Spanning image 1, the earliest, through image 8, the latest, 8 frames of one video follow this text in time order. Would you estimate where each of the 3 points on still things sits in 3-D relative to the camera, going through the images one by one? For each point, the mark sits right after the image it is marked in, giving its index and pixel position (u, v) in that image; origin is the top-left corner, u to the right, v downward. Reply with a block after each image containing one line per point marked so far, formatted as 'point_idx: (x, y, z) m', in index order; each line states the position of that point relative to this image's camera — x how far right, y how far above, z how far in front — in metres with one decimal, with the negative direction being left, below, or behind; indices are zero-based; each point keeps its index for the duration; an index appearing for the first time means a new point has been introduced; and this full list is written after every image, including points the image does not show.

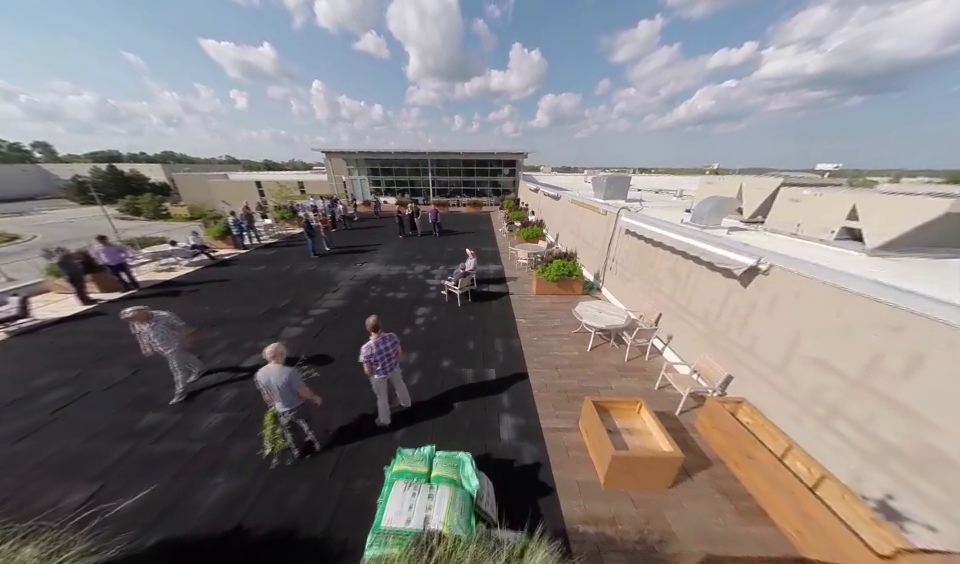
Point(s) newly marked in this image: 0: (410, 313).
0: (-1.8, -0.8, +6.7) m
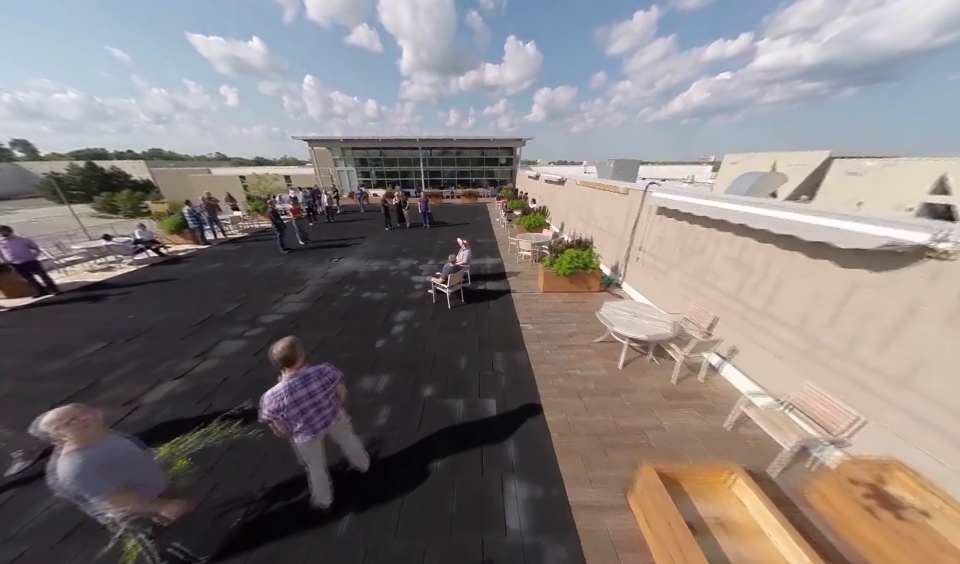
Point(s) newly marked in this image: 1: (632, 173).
0: (-1.9, -0.8, +5.4) m
1: (+8.7, +6.2, +14.8) m
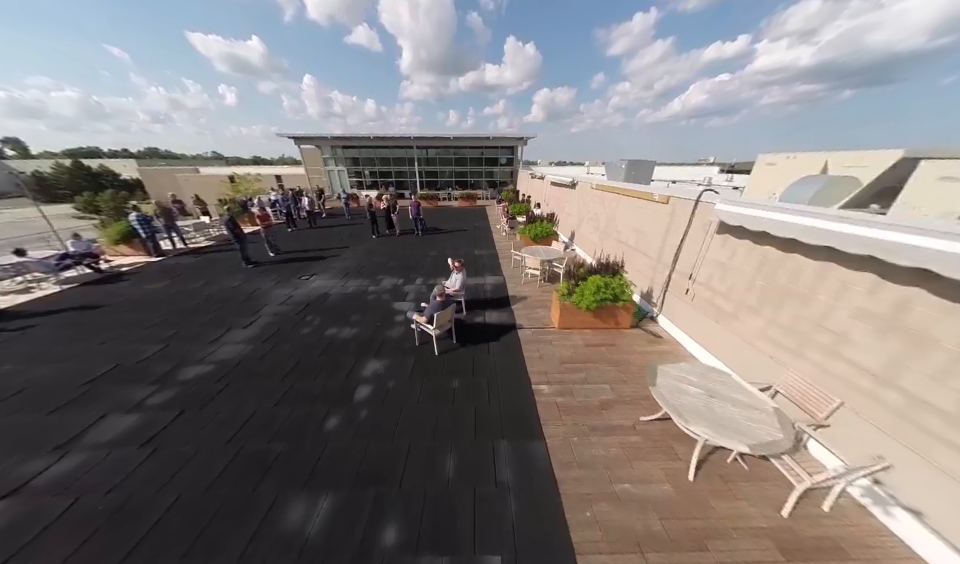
0: (-2.0, -1.4, +4.0) m
1: (+8.6, +5.5, +13.5) m
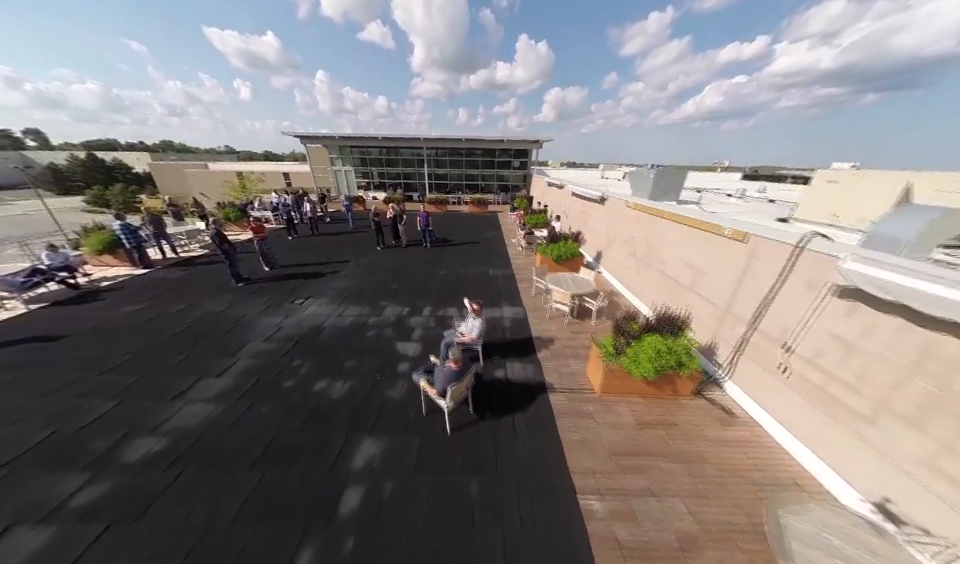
0: (-1.7, -2.1, +3.1) m
1: (+9.3, +4.5, +12.3) m
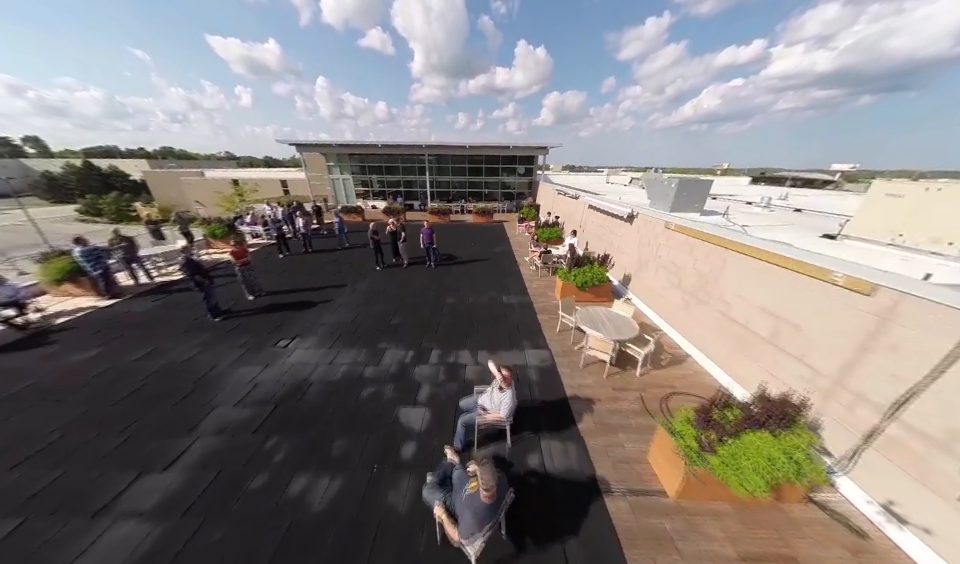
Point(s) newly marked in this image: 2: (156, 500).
0: (-1.3, -2.9, +2.1) m
1: (+9.7, +3.7, +11.4) m
2: (-3.7, -2.5, +3.0) m
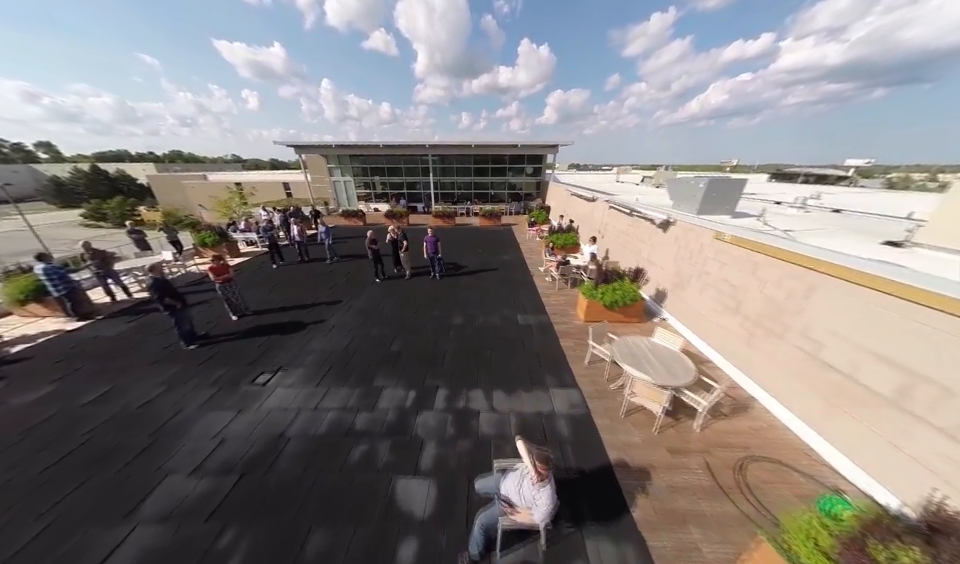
0: (-1.1, -3.3, +1.2) m
1: (+10.0, +3.3, +10.3) m
2: (-3.5, -2.9, +2.2) m
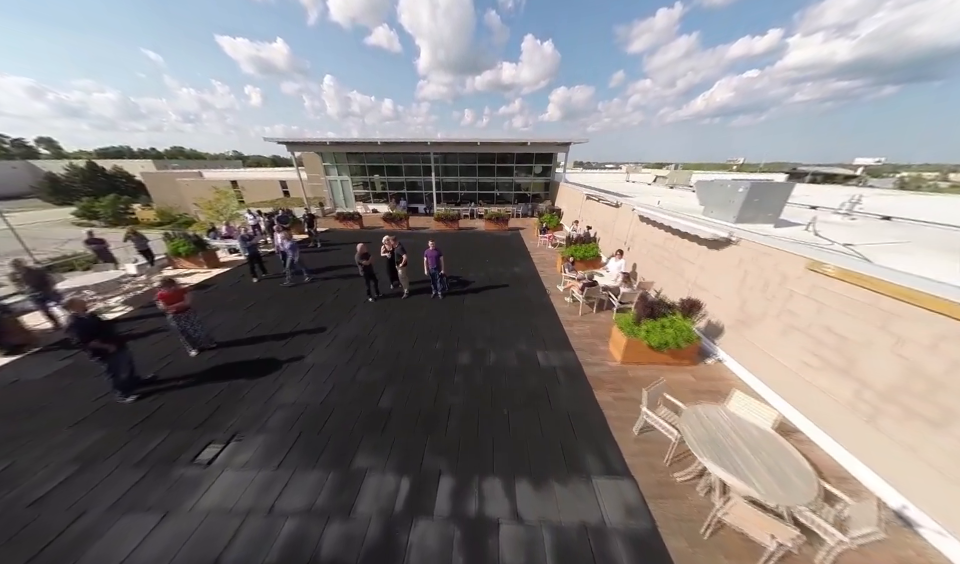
0: (-0.9, -4.0, 0.0) m
1: (+10.3, +2.7, +9.0) m
2: (-3.3, -3.5, +1.0) m
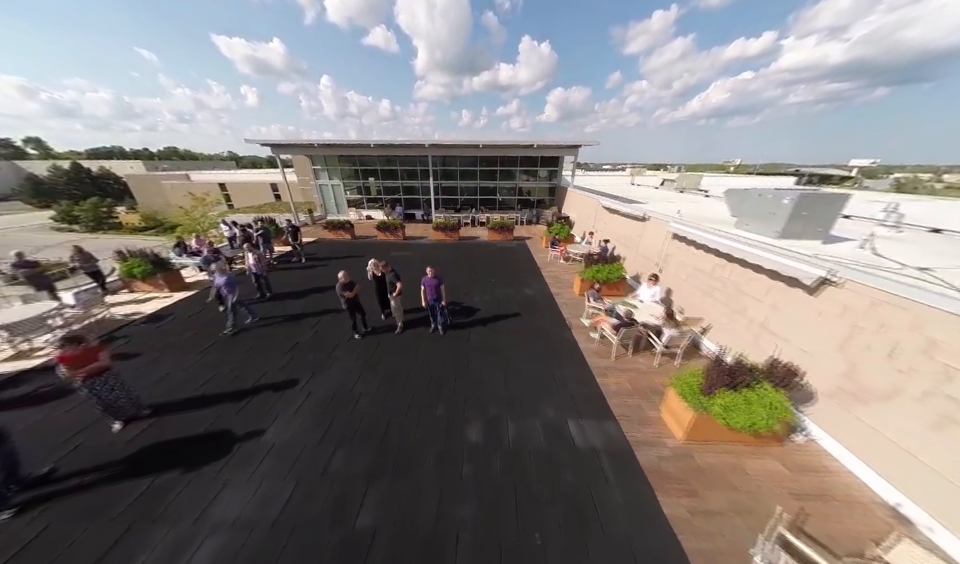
0: (-0.6, -4.8, -1.3) m
1: (+10.5, +1.9, +7.8) m
2: (-3.0, -4.3, -0.3) m
